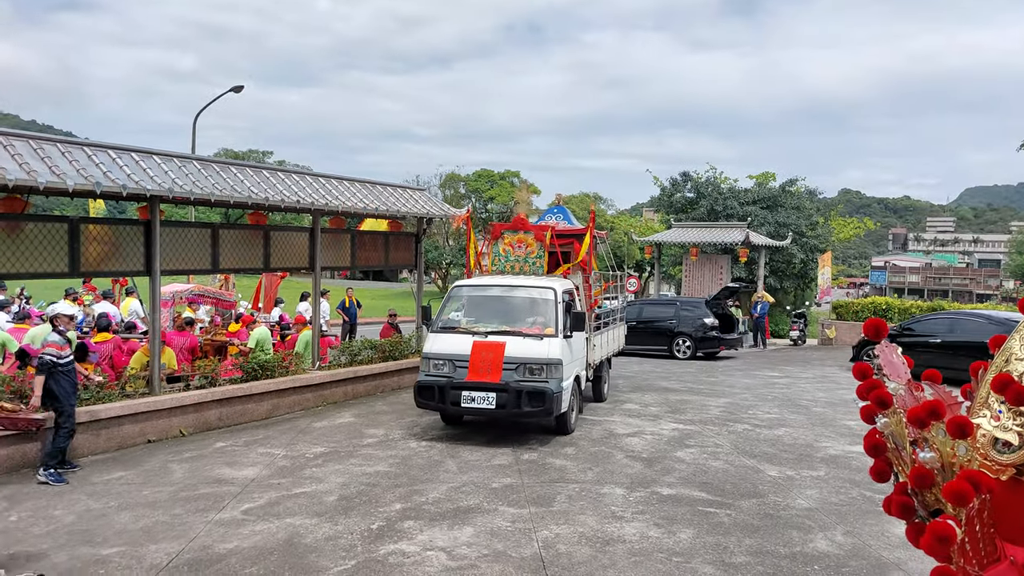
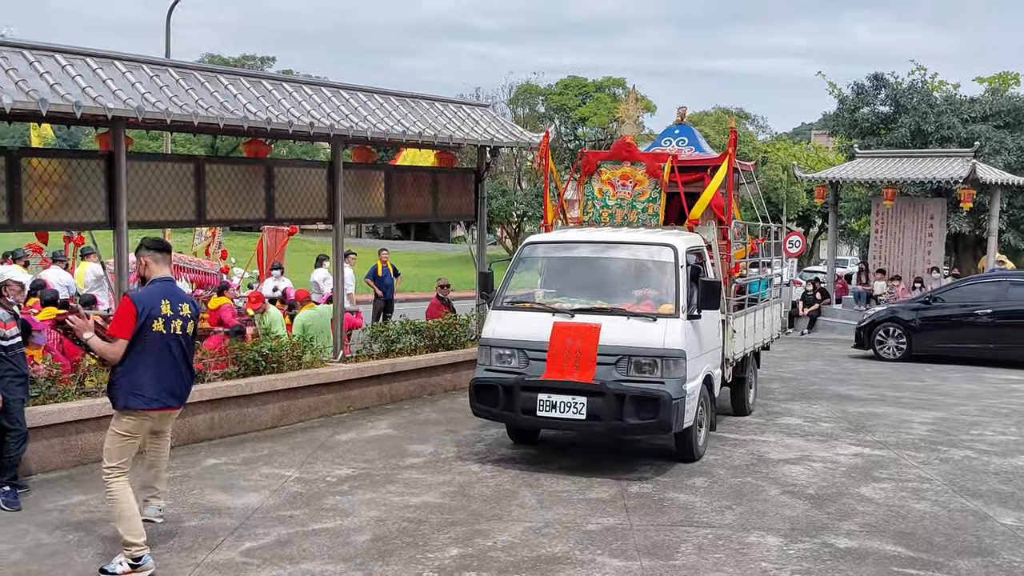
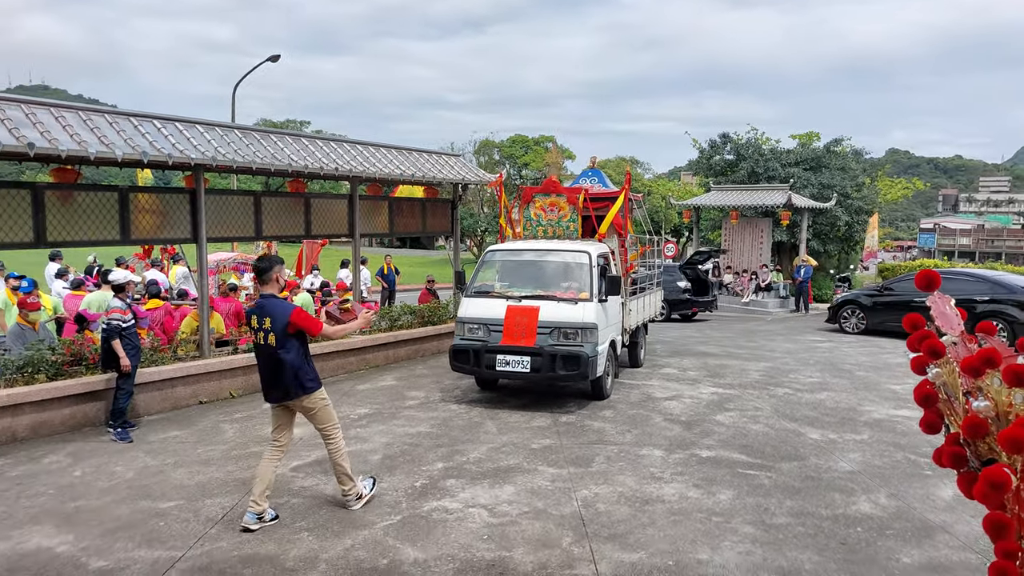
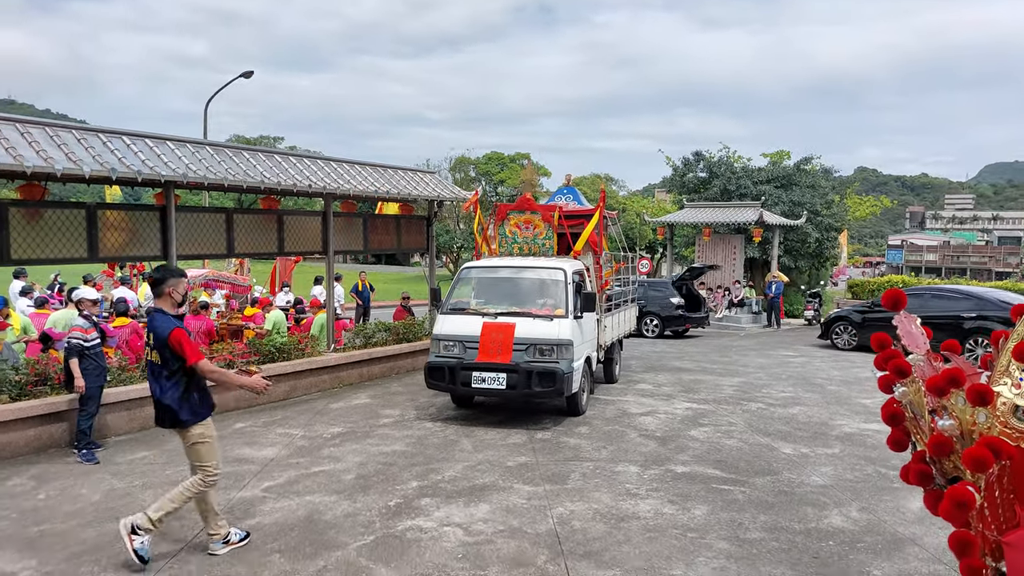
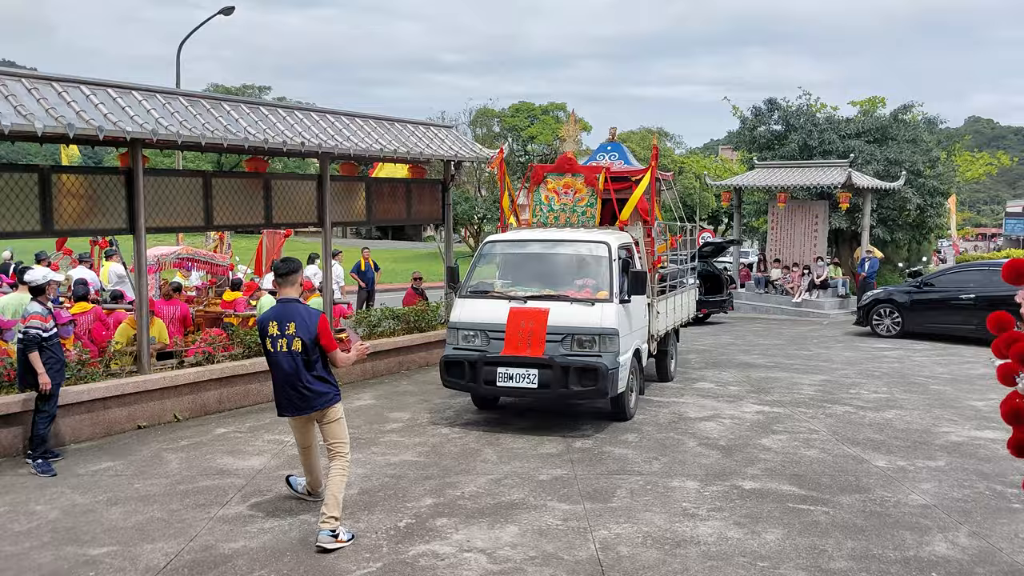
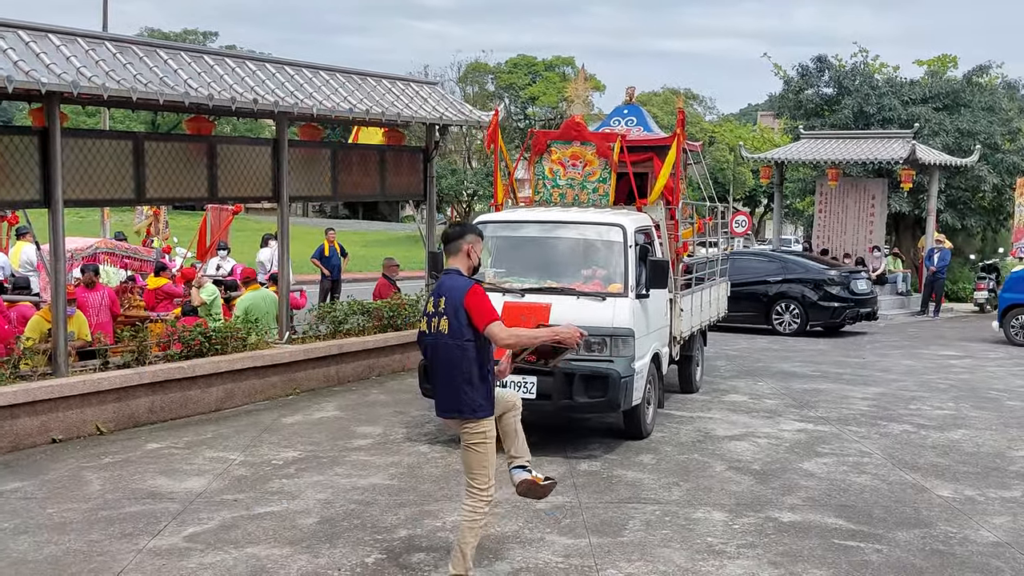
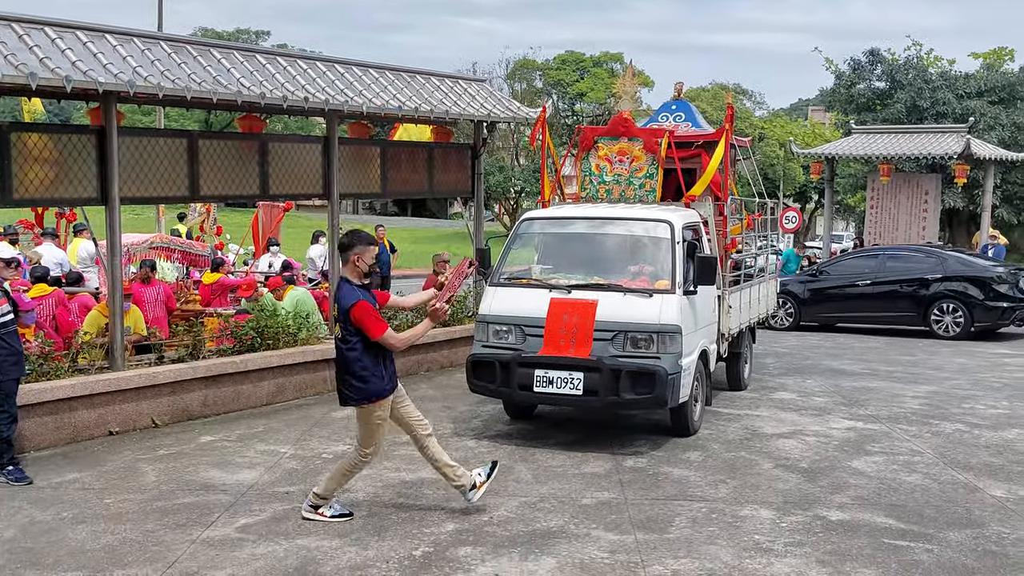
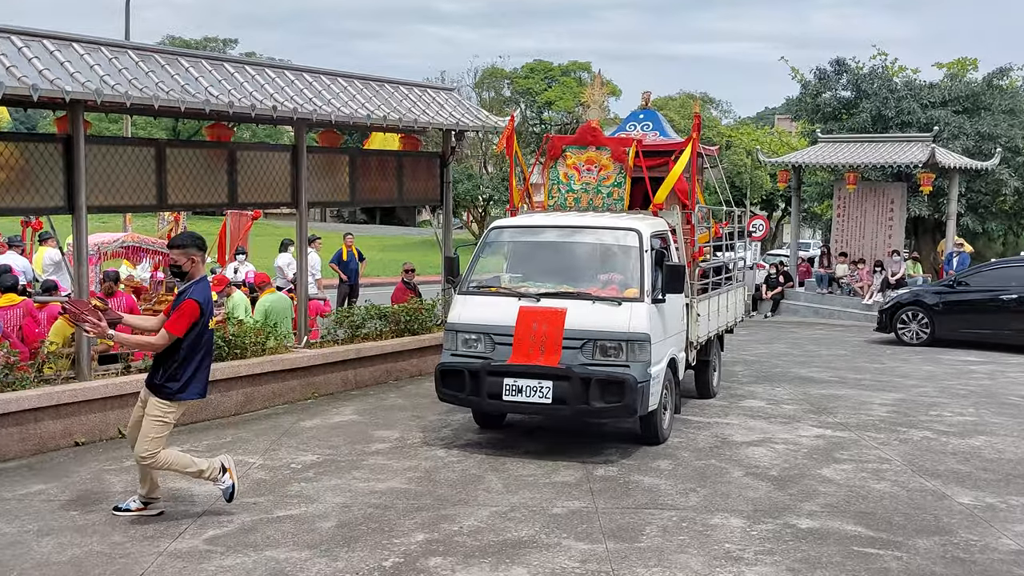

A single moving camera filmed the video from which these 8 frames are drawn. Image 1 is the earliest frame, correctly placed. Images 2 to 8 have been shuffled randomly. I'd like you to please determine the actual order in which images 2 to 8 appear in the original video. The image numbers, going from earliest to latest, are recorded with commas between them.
4, 3, 5, 8, 2, 7, 6
